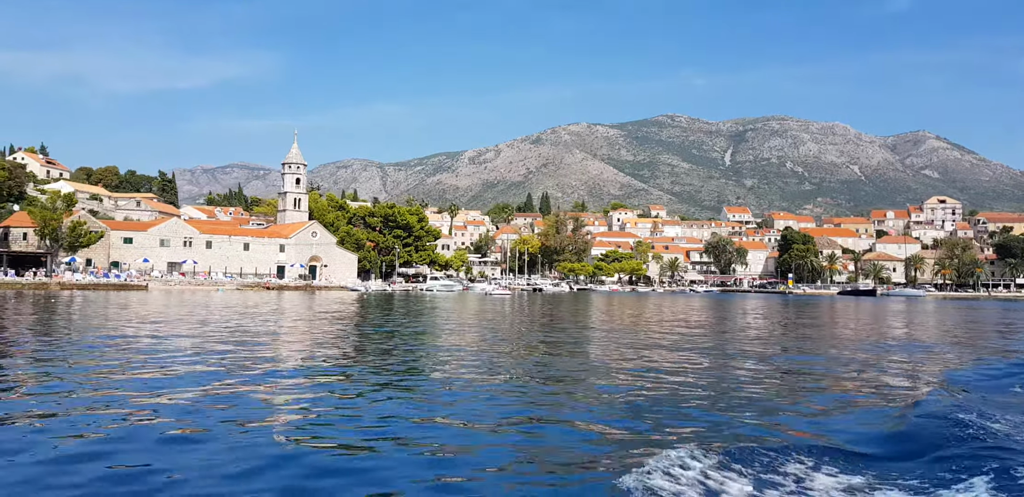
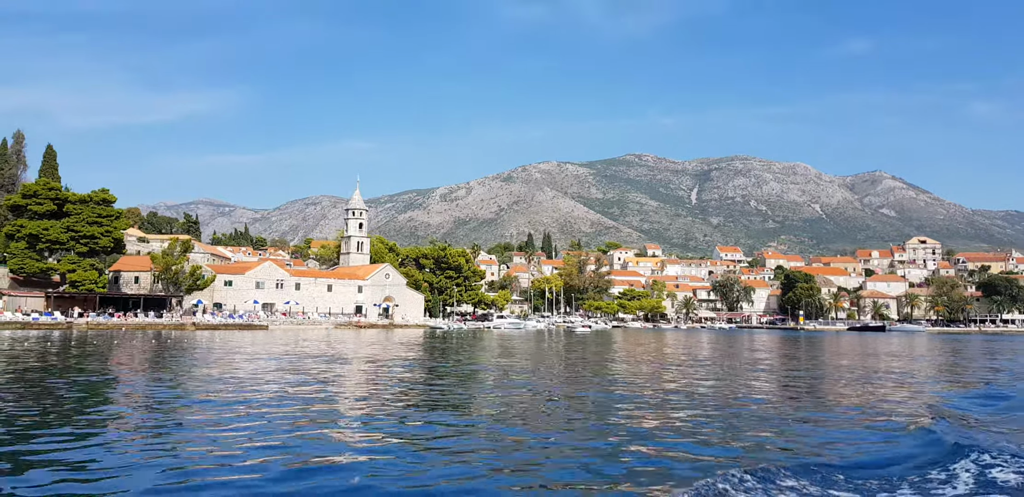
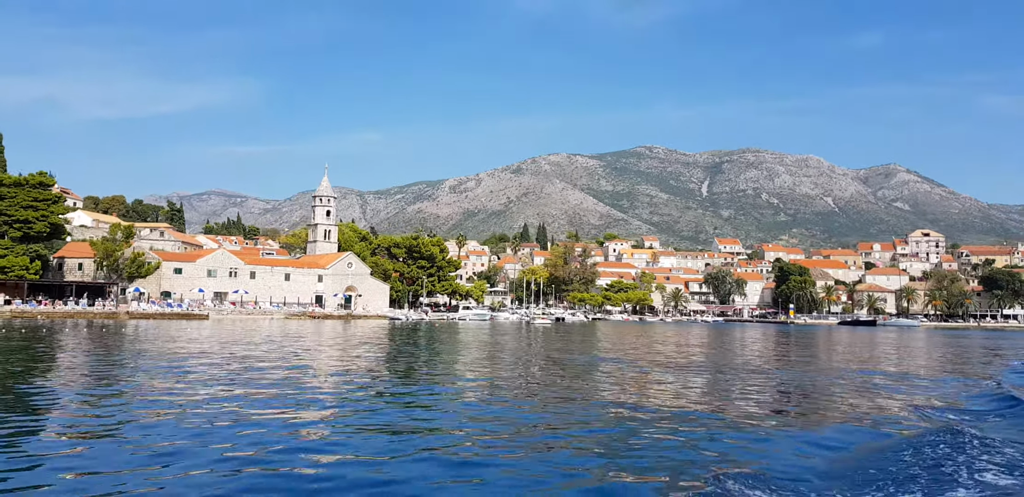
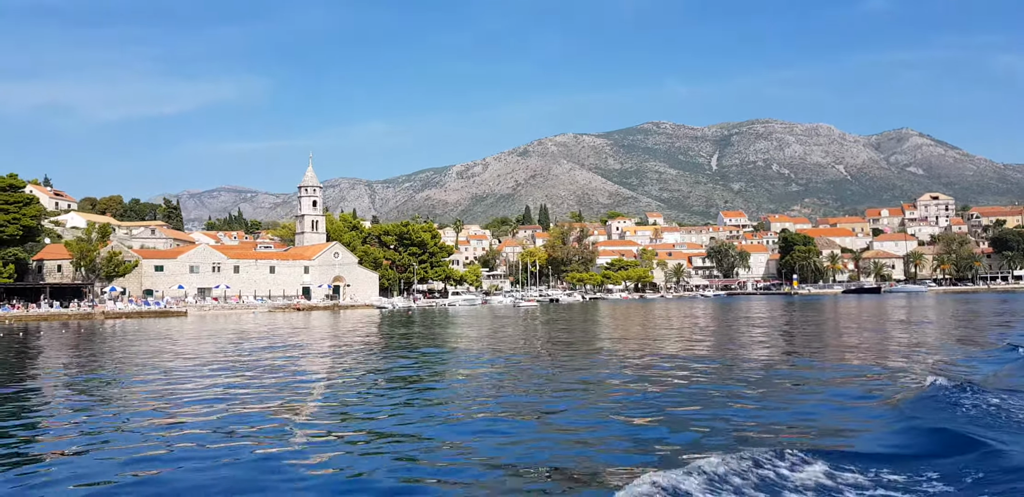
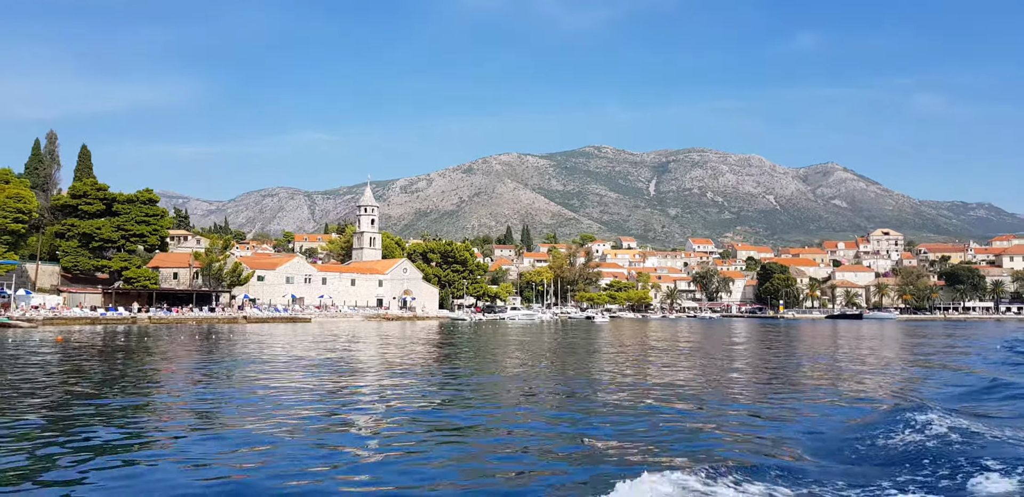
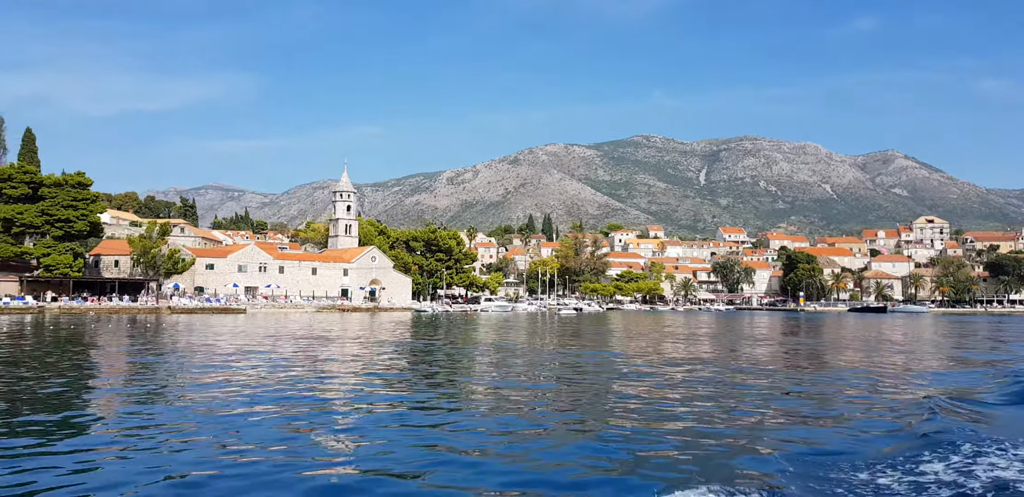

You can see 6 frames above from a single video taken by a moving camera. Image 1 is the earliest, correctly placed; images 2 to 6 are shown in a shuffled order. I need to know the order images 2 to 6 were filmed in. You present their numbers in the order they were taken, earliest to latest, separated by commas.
4, 3, 6, 2, 5
